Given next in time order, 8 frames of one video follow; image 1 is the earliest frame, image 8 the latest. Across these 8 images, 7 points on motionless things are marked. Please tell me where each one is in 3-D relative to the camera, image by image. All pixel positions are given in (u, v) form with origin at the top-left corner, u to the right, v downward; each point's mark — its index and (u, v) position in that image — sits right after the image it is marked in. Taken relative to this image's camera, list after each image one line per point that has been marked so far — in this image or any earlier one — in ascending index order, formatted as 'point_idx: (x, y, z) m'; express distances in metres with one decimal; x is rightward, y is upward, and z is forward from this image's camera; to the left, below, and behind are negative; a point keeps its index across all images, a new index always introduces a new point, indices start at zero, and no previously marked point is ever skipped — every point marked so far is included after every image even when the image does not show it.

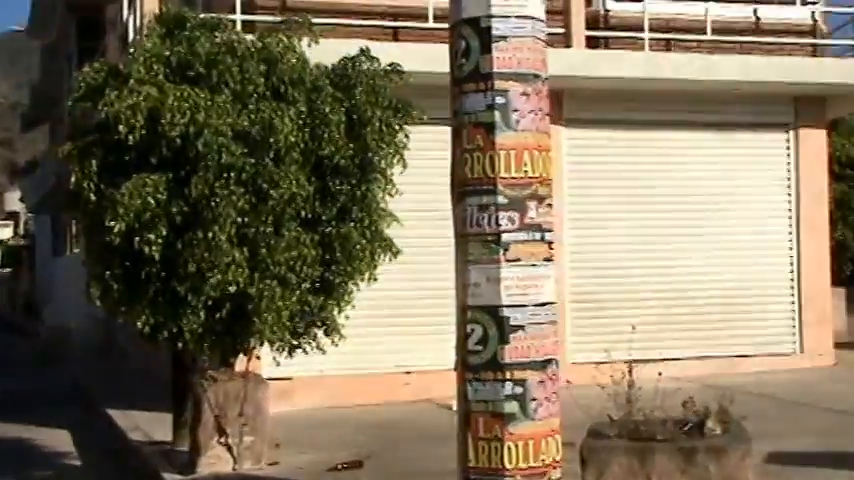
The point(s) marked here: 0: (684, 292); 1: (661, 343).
0: (+3.6, -0.8, +13.8) m
1: (+3.3, -1.5, +13.8) m
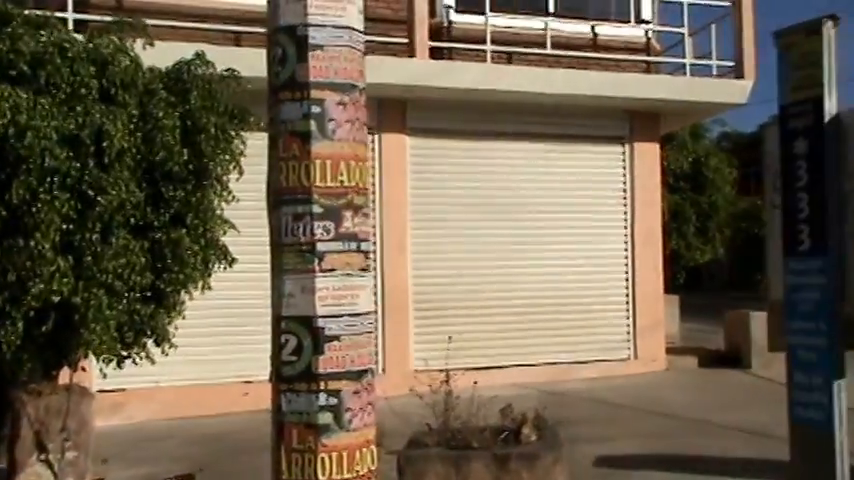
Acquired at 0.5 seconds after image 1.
0: (+1.4, -0.9, +14.1) m
1: (+1.1, -1.6, +14.0) m
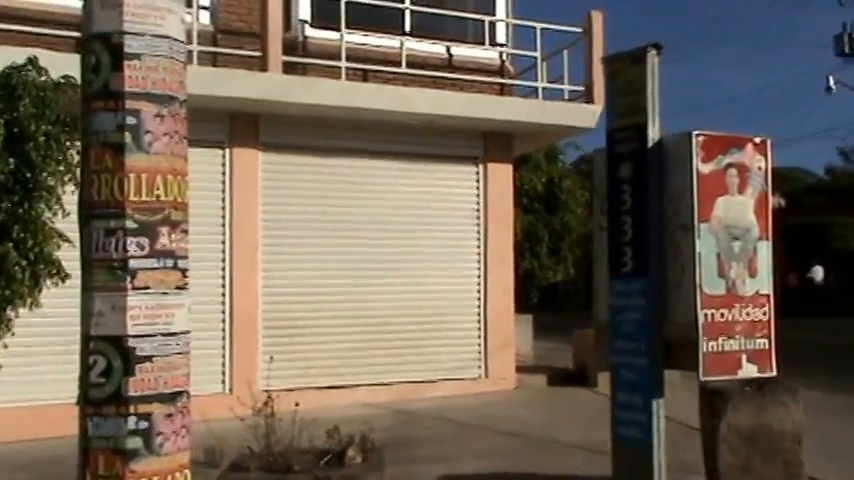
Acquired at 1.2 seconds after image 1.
0: (-0.8, -1.1, +14.1) m
1: (-1.1, -1.8, +13.9) m
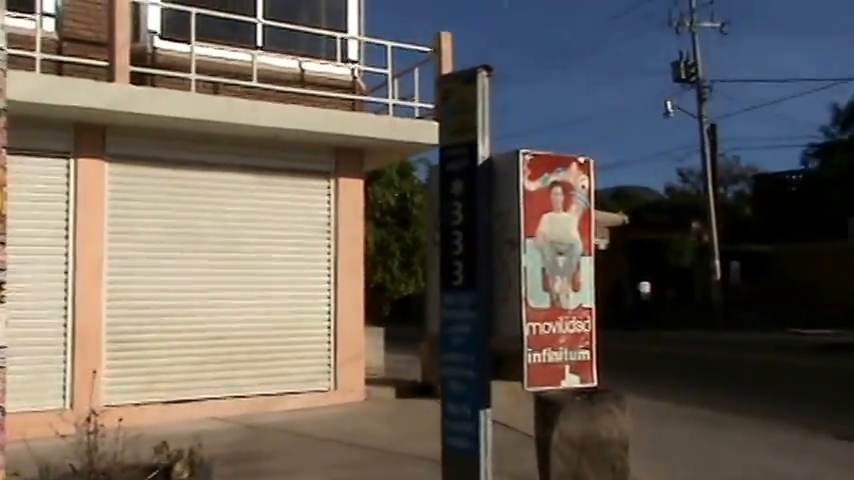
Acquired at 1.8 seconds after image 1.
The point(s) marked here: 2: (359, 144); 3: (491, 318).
0: (-2.9, -1.3, +14.0) m
1: (-3.2, -2.0, +13.8) m
2: (-1.0, +1.5, +14.9) m
3: (+0.5, -0.6, +7.2) m
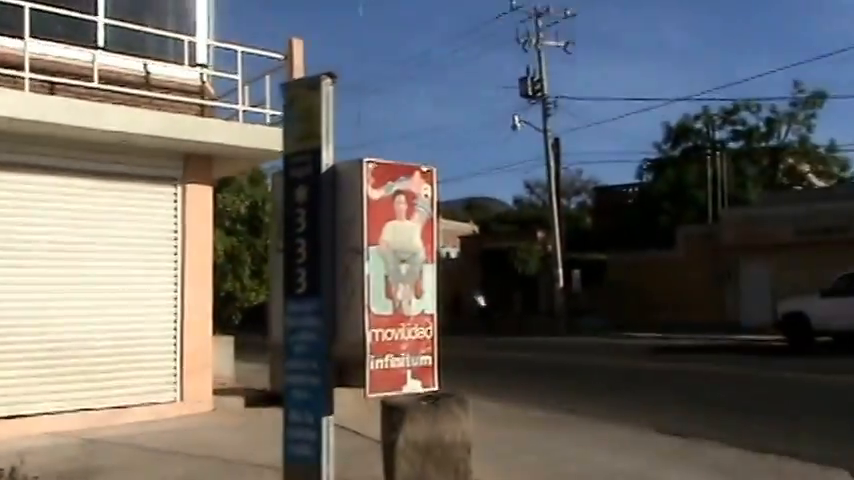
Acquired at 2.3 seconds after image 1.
0: (-5.1, -1.4, +13.5) m
1: (-5.3, -2.1, +13.2) m
2: (-3.3, +1.4, +14.6) m
3: (-0.7, -0.6, +7.2) m
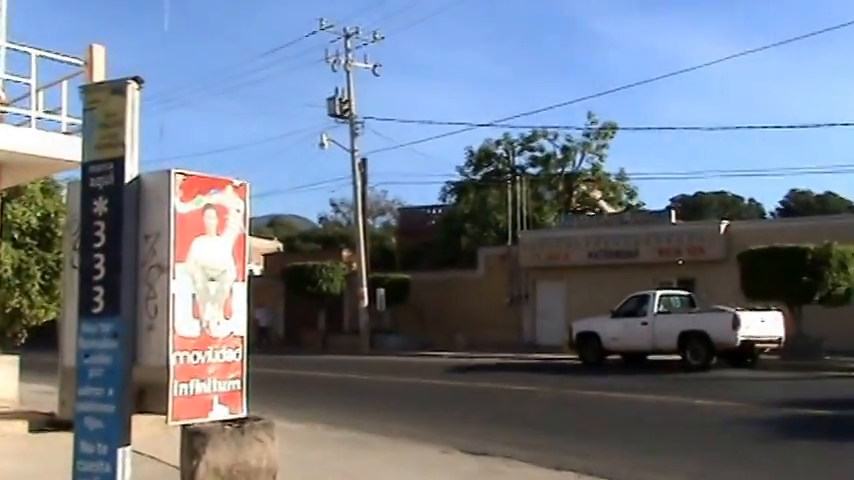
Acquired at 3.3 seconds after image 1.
0: (-7.6, -1.6, +12.0) m
1: (-7.8, -2.2, +11.6) m
2: (-6.0, +1.2, +13.5) m
3: (-2.0, -0.7, +6.8) m
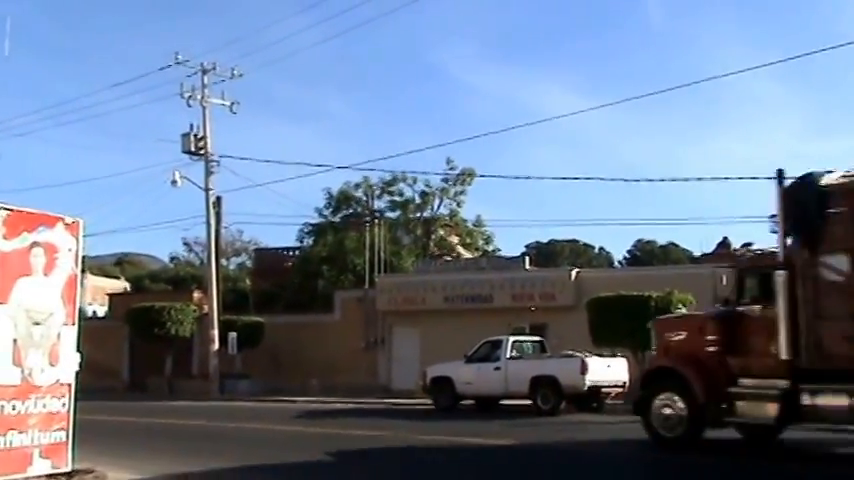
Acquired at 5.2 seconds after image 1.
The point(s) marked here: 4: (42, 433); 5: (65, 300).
0: (-9.4, -1.9, +10.6) m
1: (-9.5, -2.6, +10.2) m
2: (-8.0, +0.7, +12.5) m
3: (-3.1, -1.0, +6.3) m
4: (-2.6, -1.3, +6.6) m
5: (-2.6, -0.4, +6.8) m
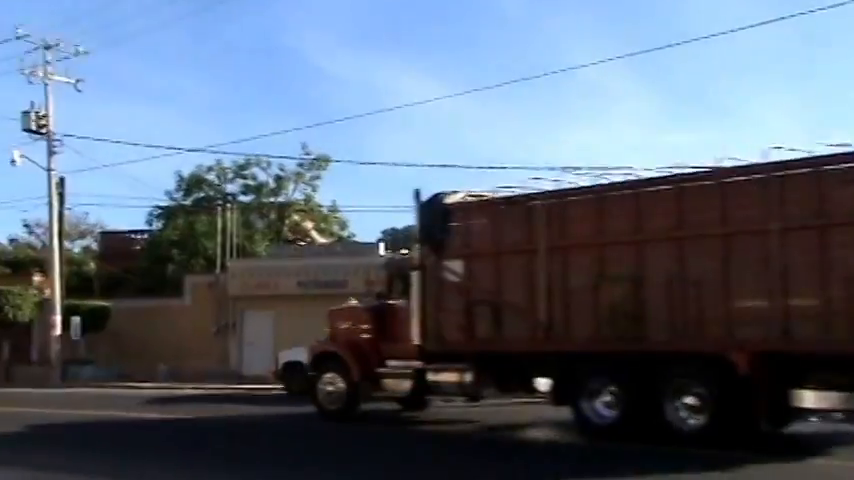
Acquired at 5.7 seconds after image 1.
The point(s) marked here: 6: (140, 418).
0: (-11.1, -1.7, +9.4) m
1: (-11.2, -2.3, +9.0) m
2: (-9.9, +1.0, +11.4) m
3: (-4.3, -0.9, +5.9) m
4: (-3.9, -1.2, +6.2) m
5: (-3.8, -0.3, +6.4) m
6: (-5.6, -3.6, +19.7) m
